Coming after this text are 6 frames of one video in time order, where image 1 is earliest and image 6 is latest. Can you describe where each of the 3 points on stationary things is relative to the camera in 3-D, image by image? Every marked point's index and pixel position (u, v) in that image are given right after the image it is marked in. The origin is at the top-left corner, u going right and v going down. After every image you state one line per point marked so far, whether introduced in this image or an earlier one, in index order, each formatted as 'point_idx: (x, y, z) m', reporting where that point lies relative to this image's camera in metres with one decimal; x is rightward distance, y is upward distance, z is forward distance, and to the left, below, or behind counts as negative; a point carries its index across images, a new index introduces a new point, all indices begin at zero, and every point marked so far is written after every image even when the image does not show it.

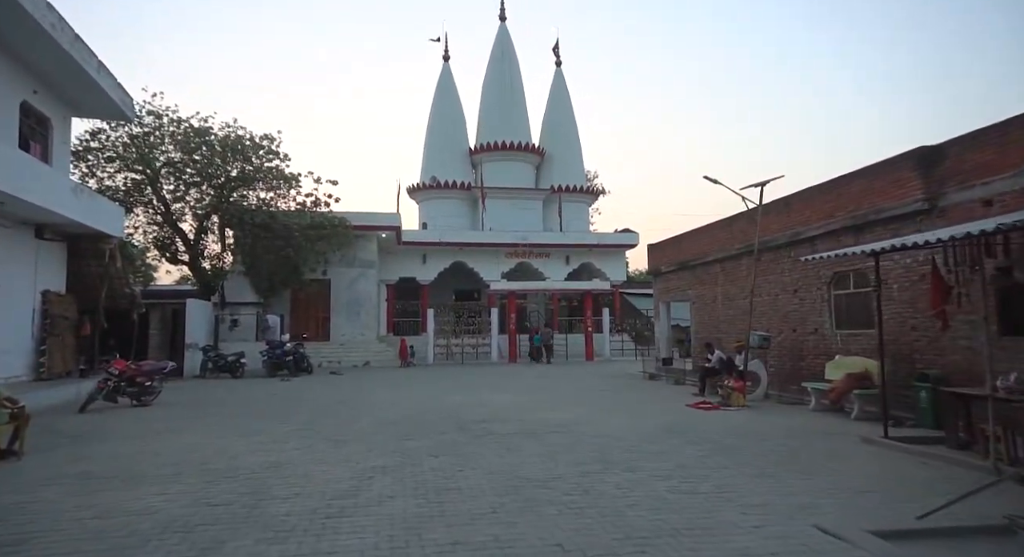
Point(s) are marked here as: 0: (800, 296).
0: (+5.7, -0.4, +12.1) m
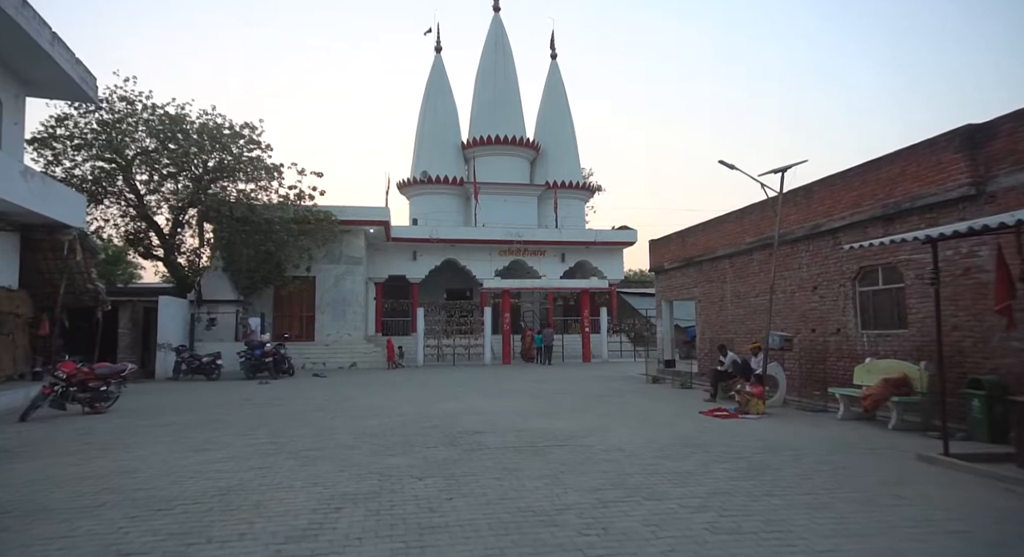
0: (+5.6, -0.3, +11.1) m
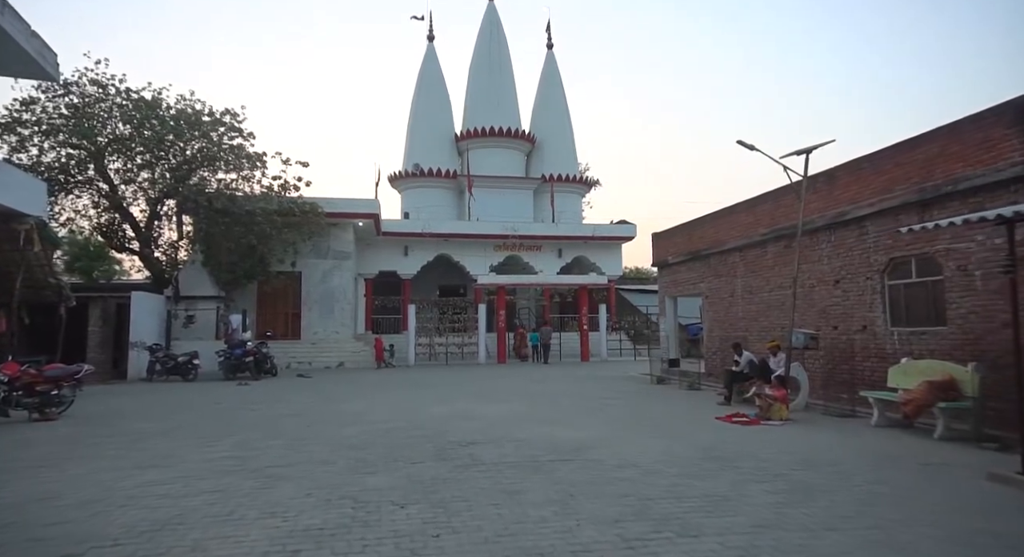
0: (+5.5, -0.2, +10.3) m
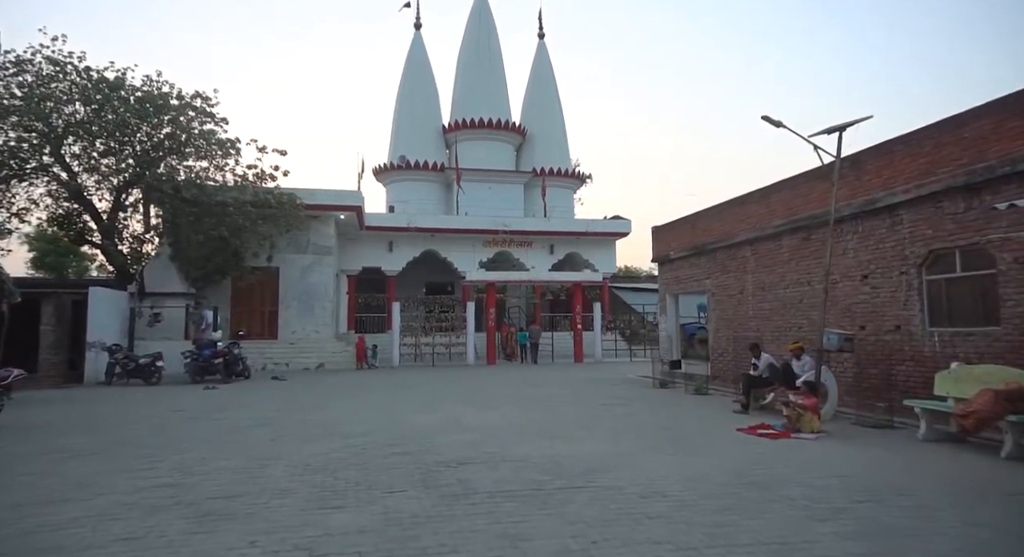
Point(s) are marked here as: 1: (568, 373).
0: (+5.4, -0.1, +9.3) m
1: (+1.6, -2.8, +17.8) m
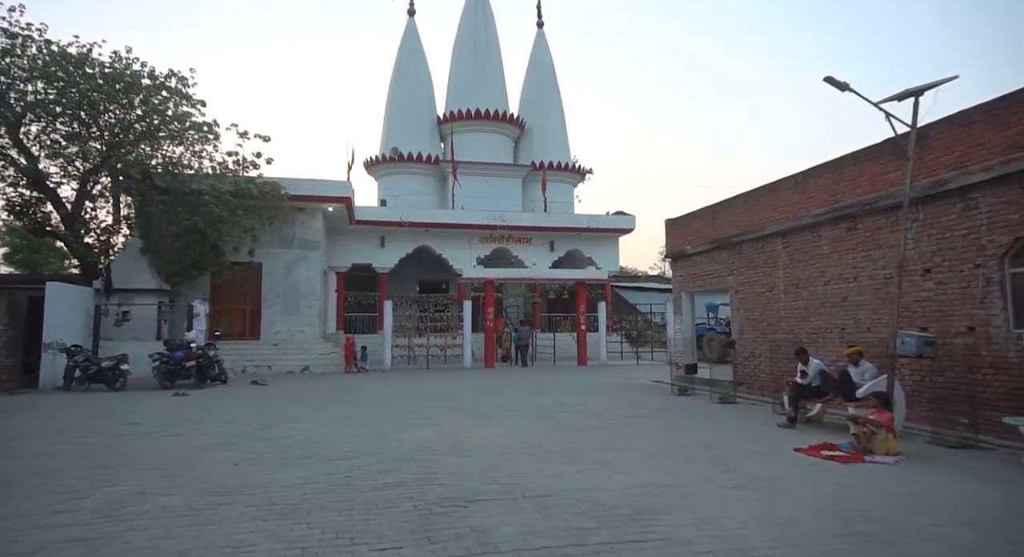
0: (+5.6, 0.0, +8.1) m
1: (+1.6, -2.7, +16.6) m
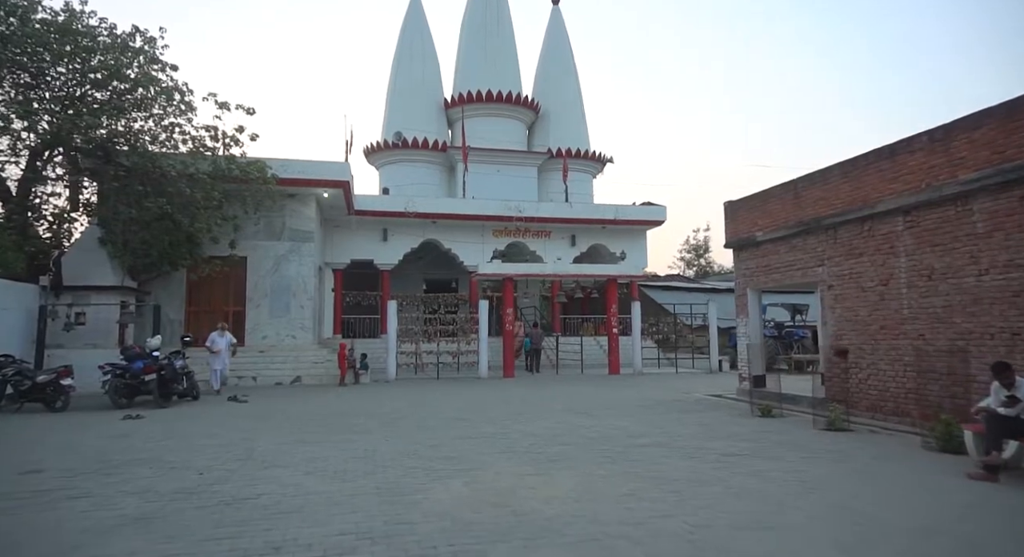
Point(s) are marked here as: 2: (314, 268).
0: (+6.2, +0.2, +5.5) m
1: (+2.3, -2.6, +14.0) m
2: (-5.6, +0.3, +17.5) m
